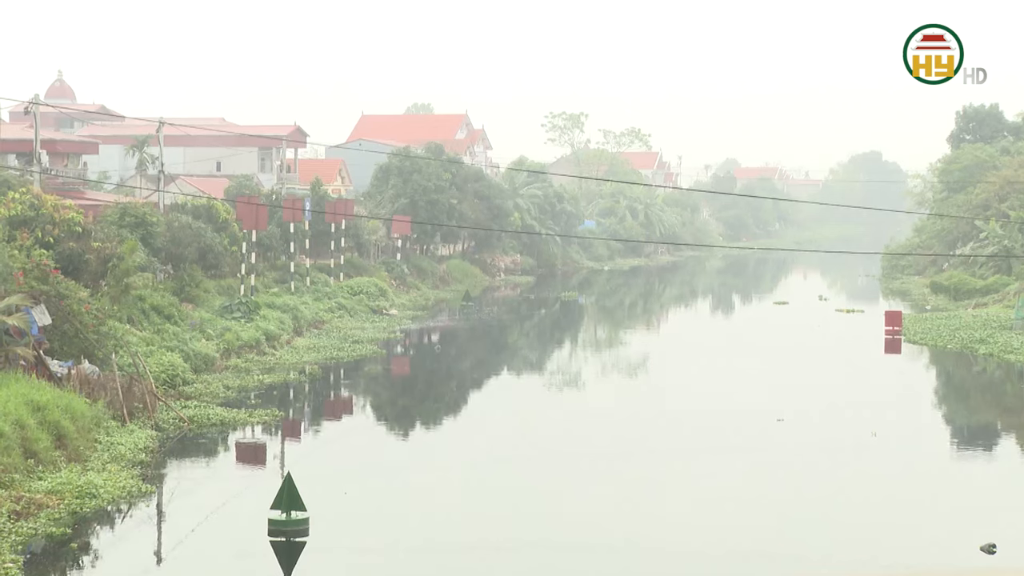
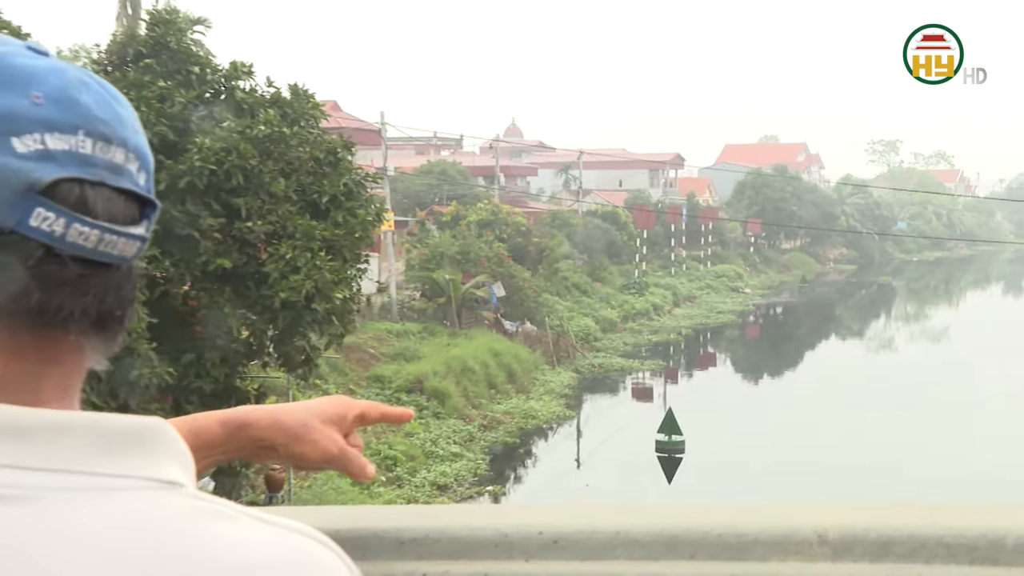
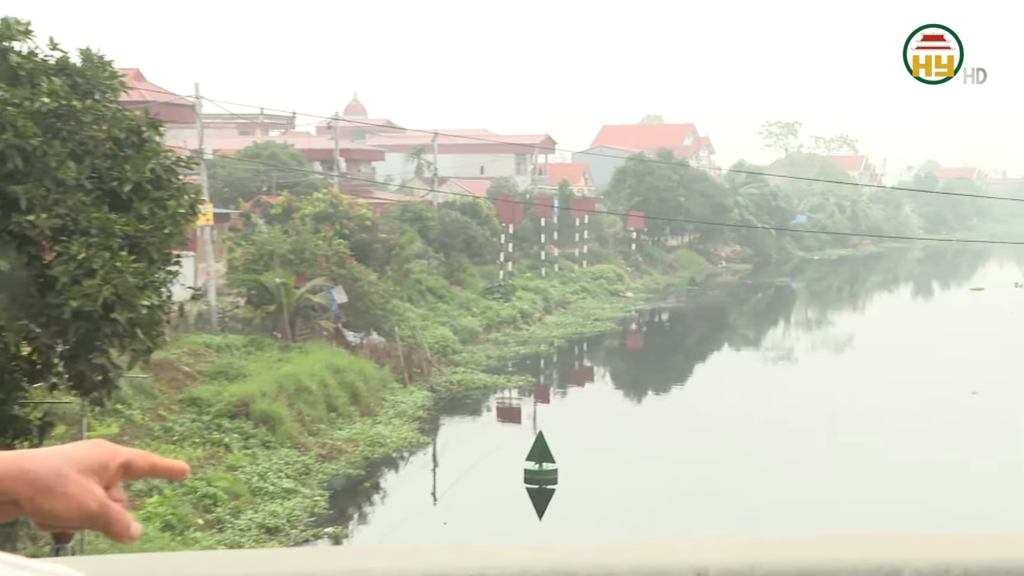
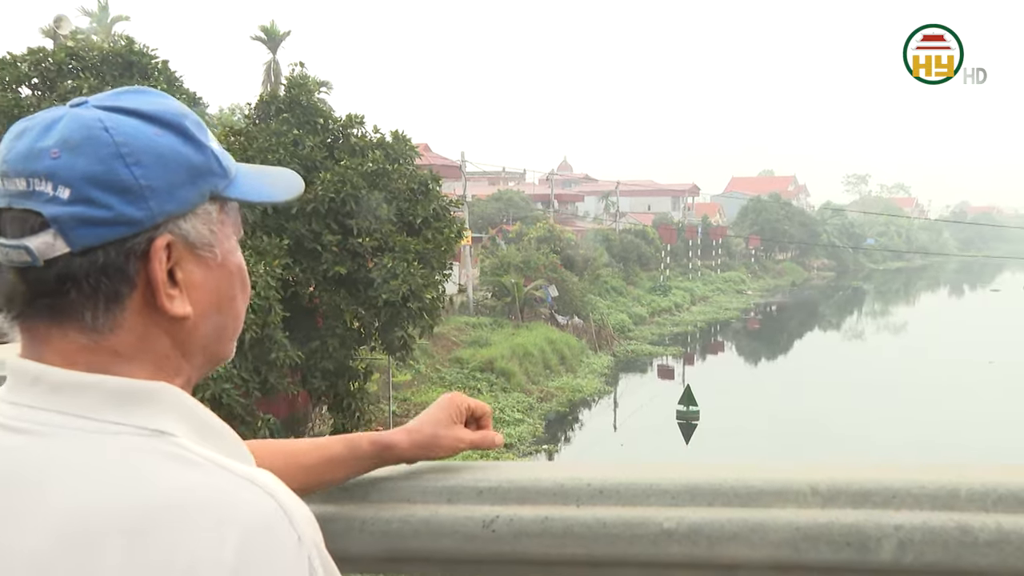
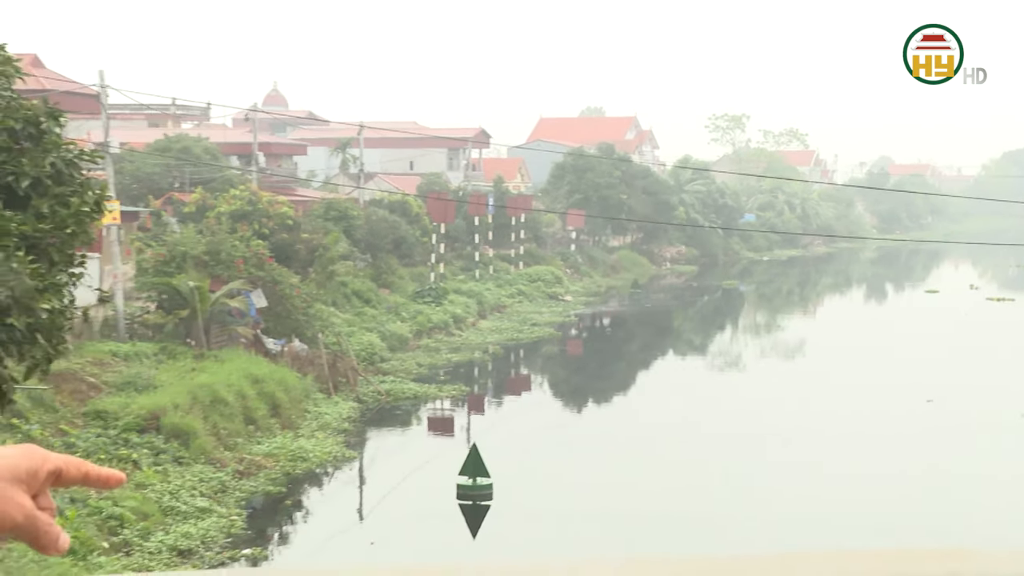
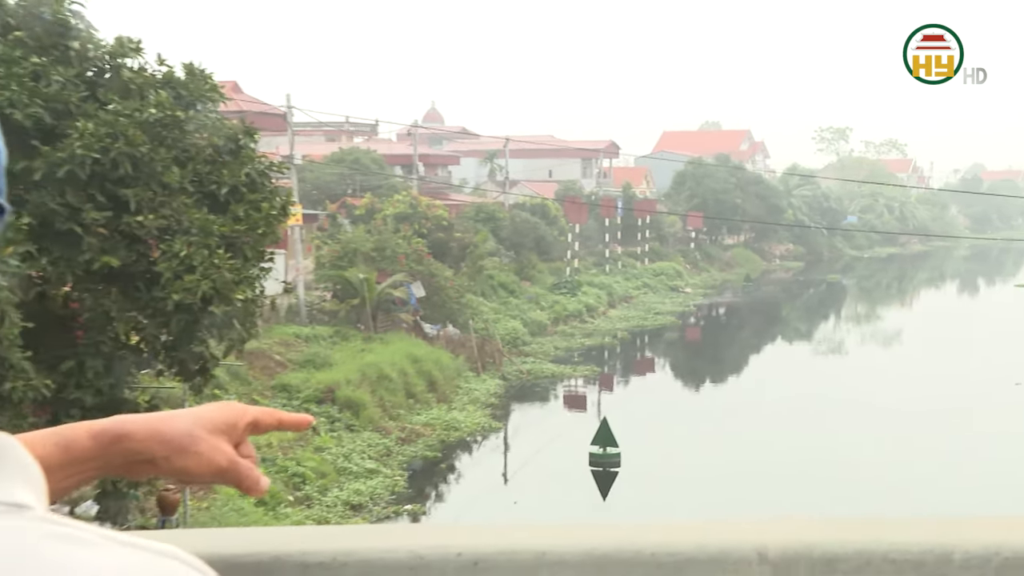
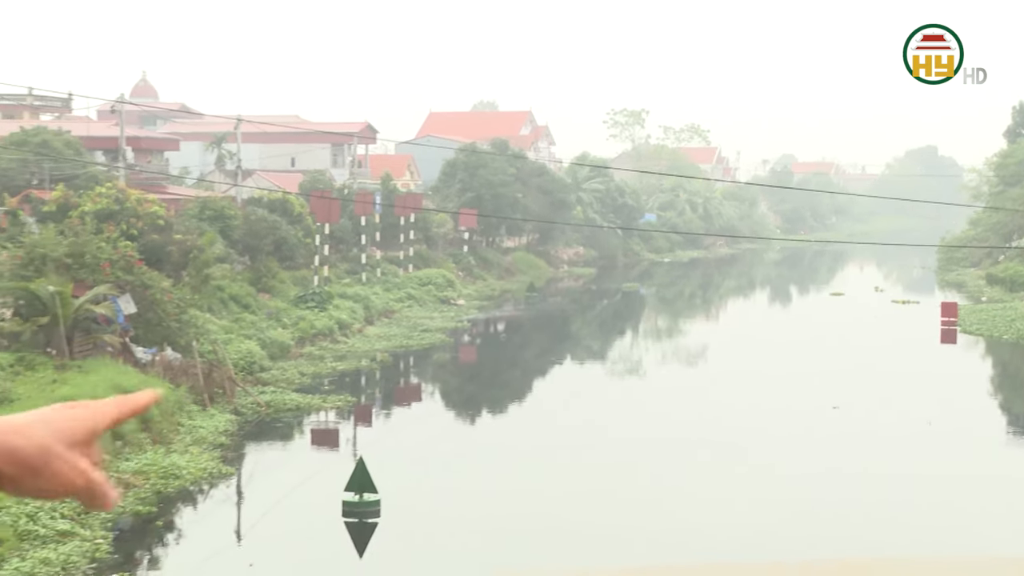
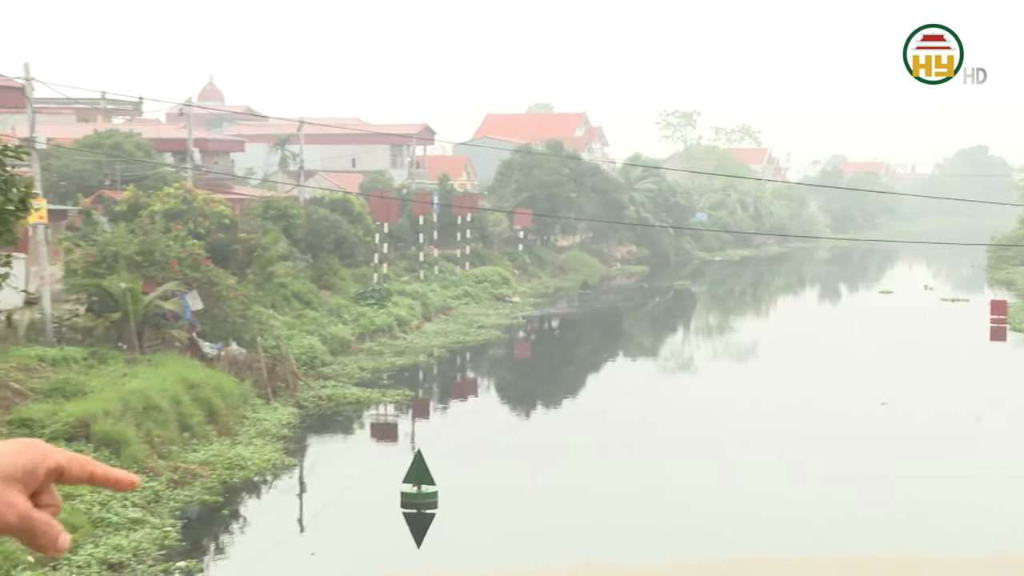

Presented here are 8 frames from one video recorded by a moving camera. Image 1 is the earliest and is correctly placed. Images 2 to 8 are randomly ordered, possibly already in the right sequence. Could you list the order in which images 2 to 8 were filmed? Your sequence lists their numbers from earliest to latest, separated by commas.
7, 8, 5, 3, 6, 2, 4
